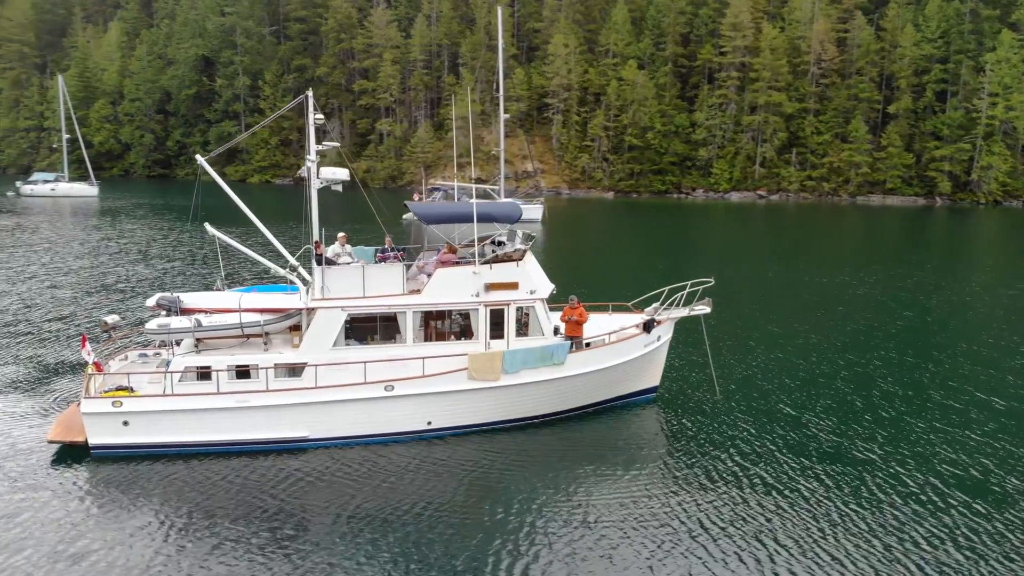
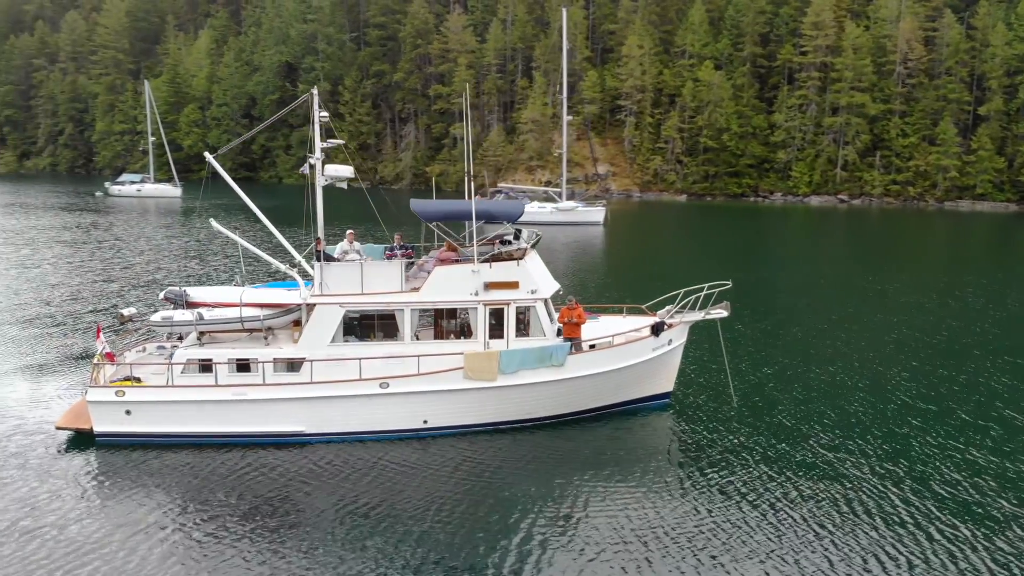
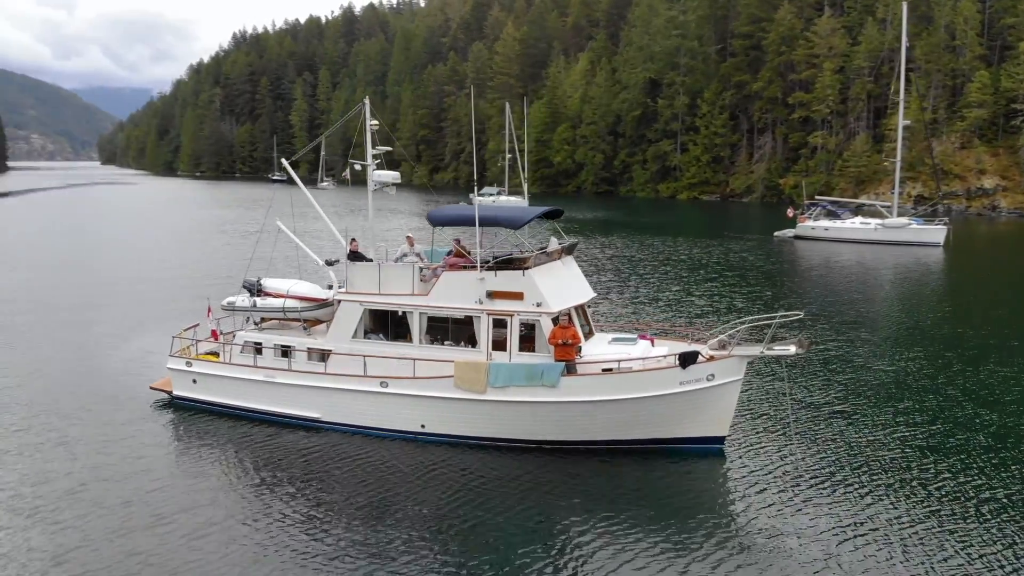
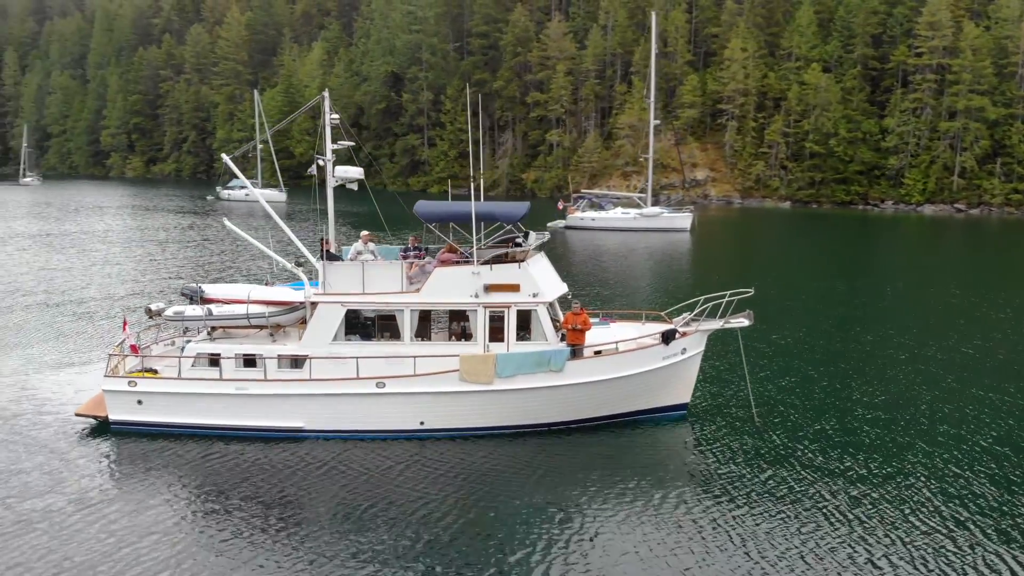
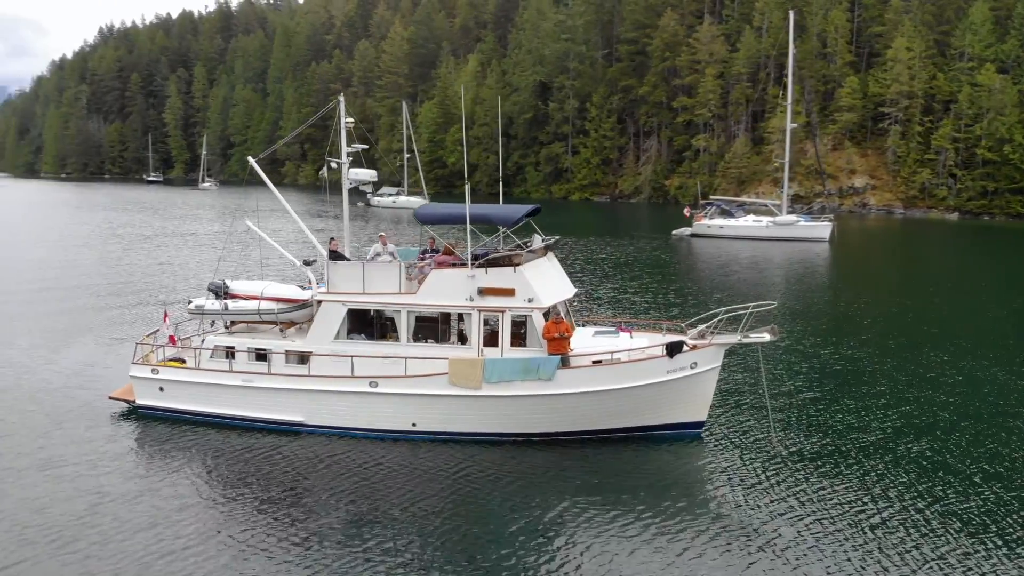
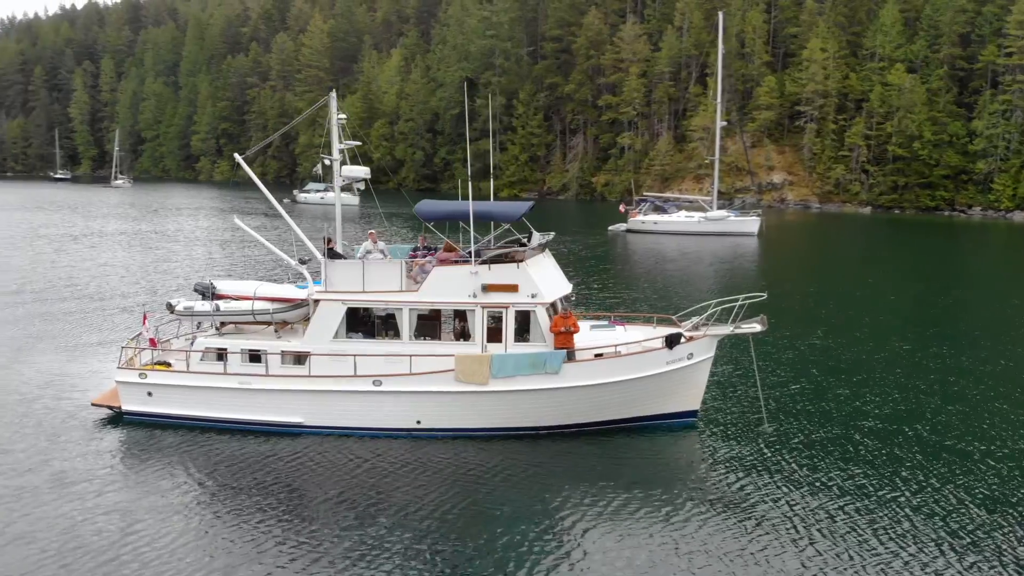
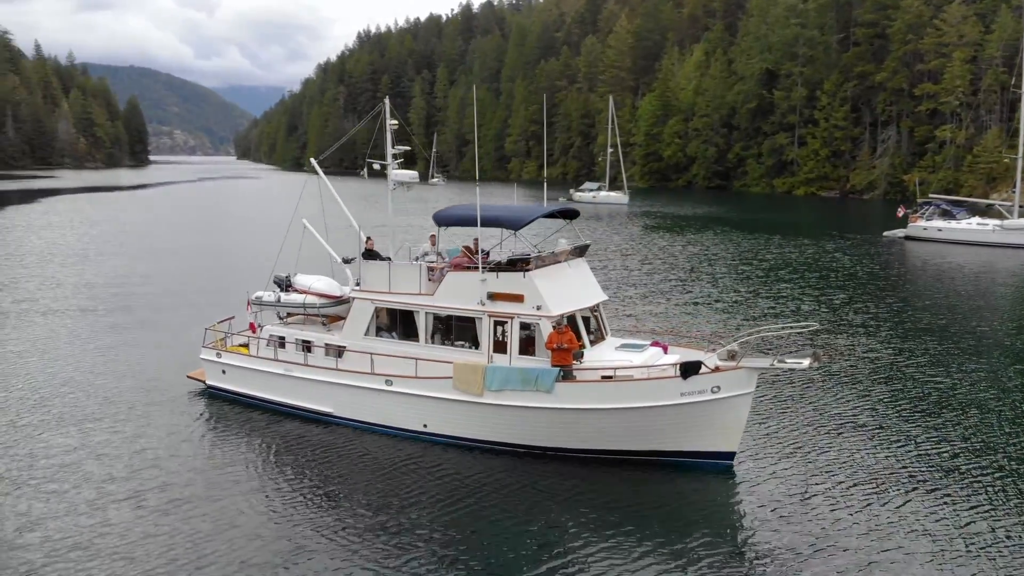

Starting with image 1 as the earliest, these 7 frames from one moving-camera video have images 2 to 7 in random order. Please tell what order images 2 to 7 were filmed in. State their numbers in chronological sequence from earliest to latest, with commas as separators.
2, 4, 6, 5, 3, 7
